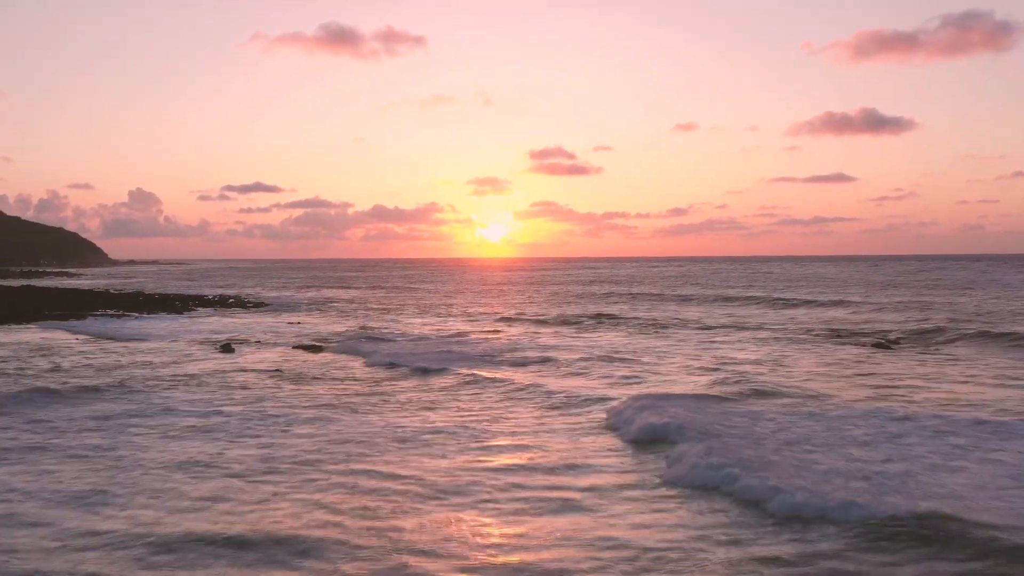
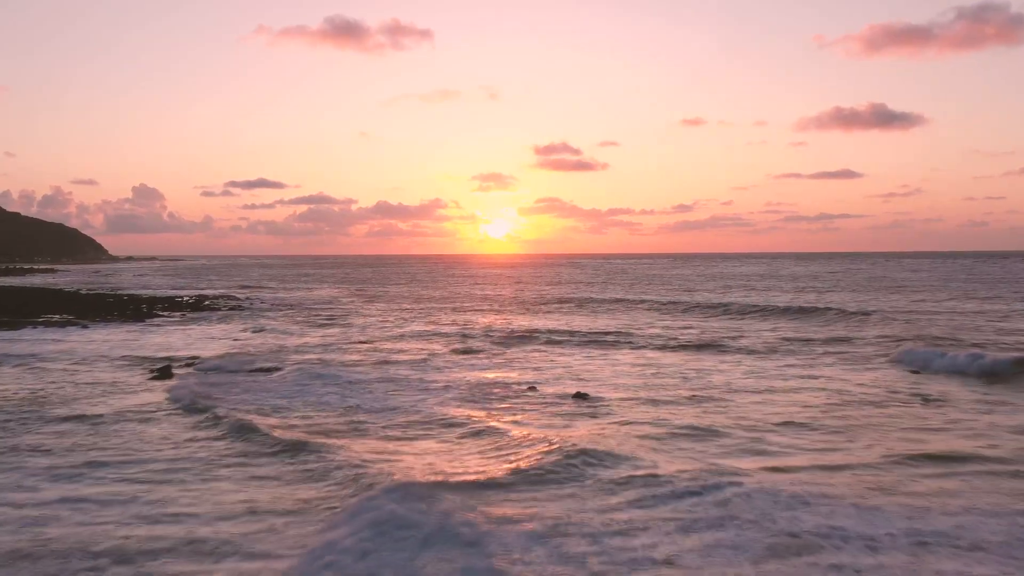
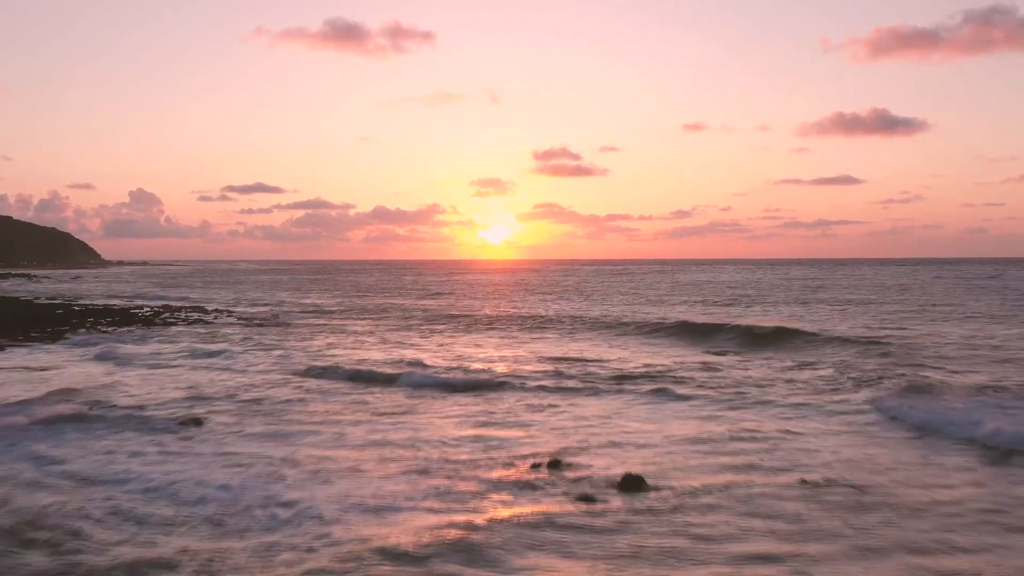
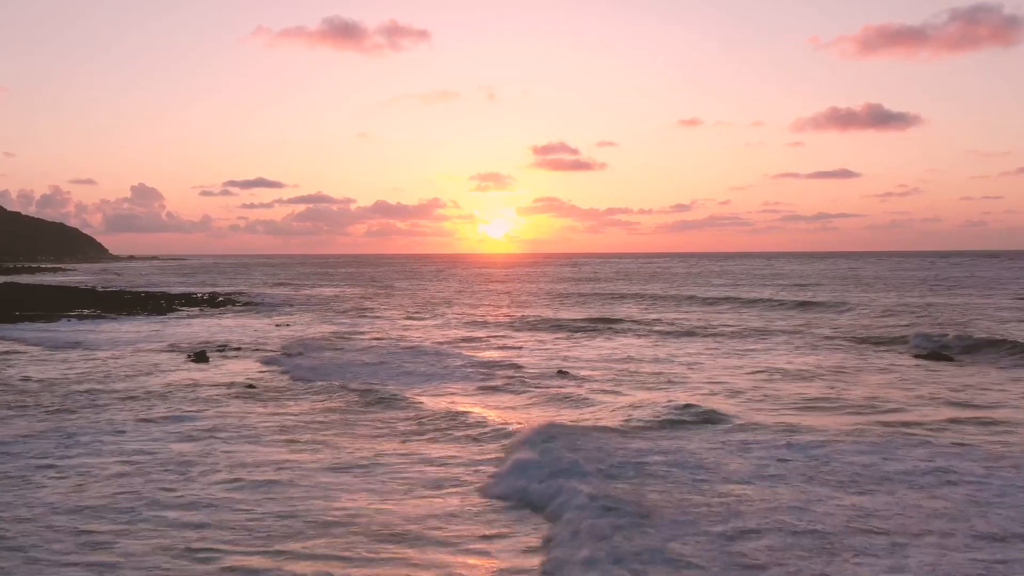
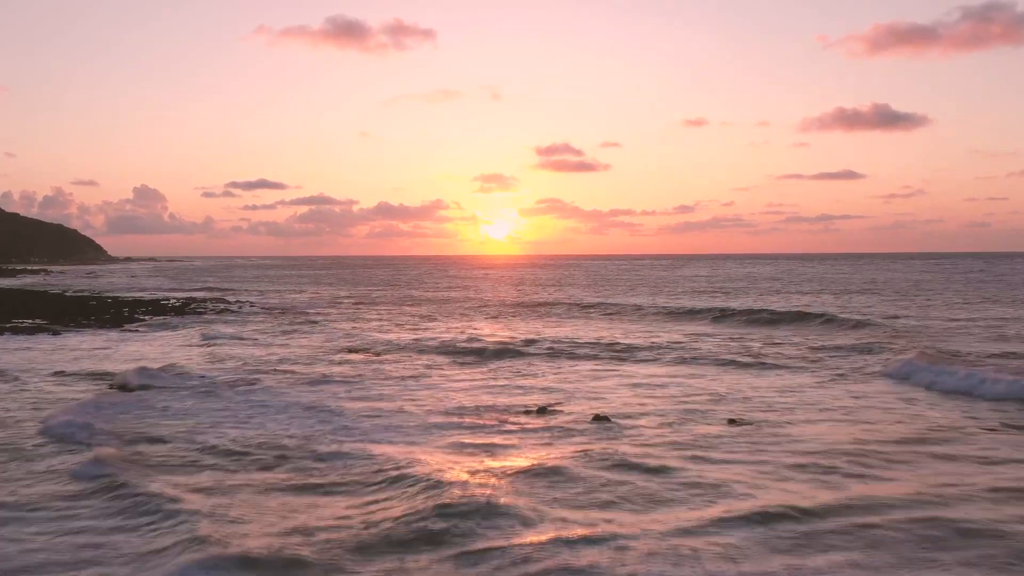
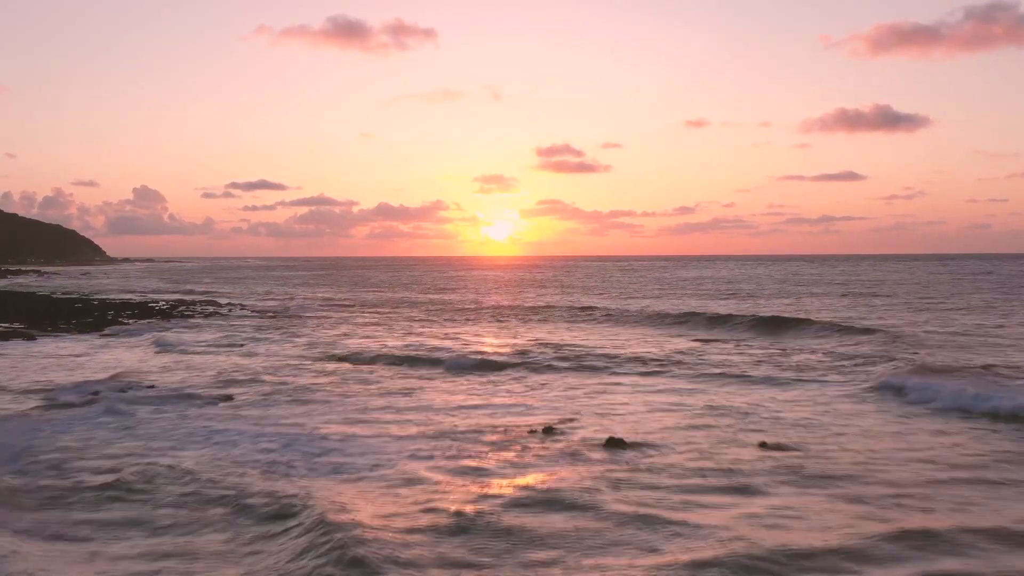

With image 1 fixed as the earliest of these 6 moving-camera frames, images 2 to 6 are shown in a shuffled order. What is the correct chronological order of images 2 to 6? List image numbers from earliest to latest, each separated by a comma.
4, 2, 5, 6, 3
